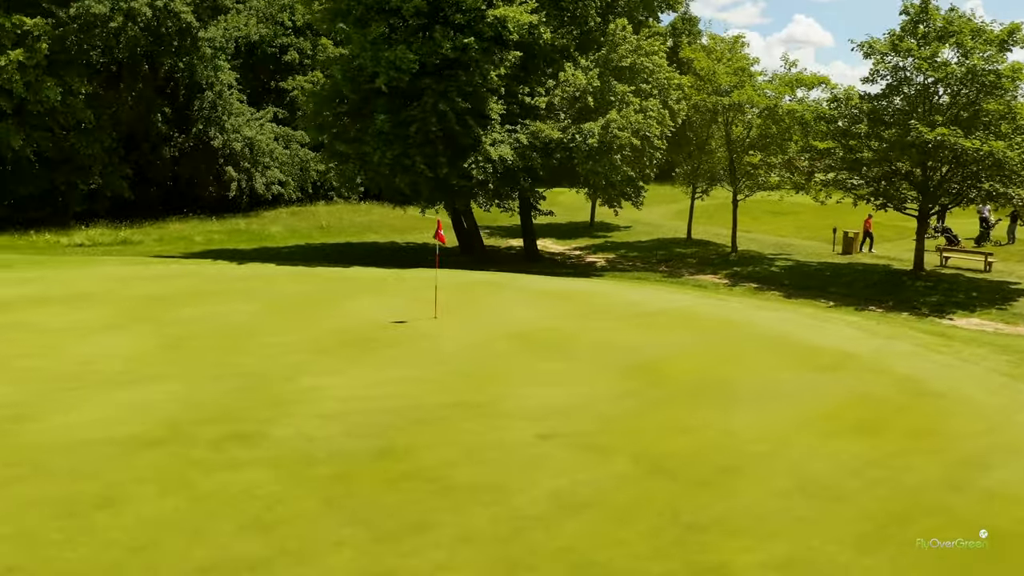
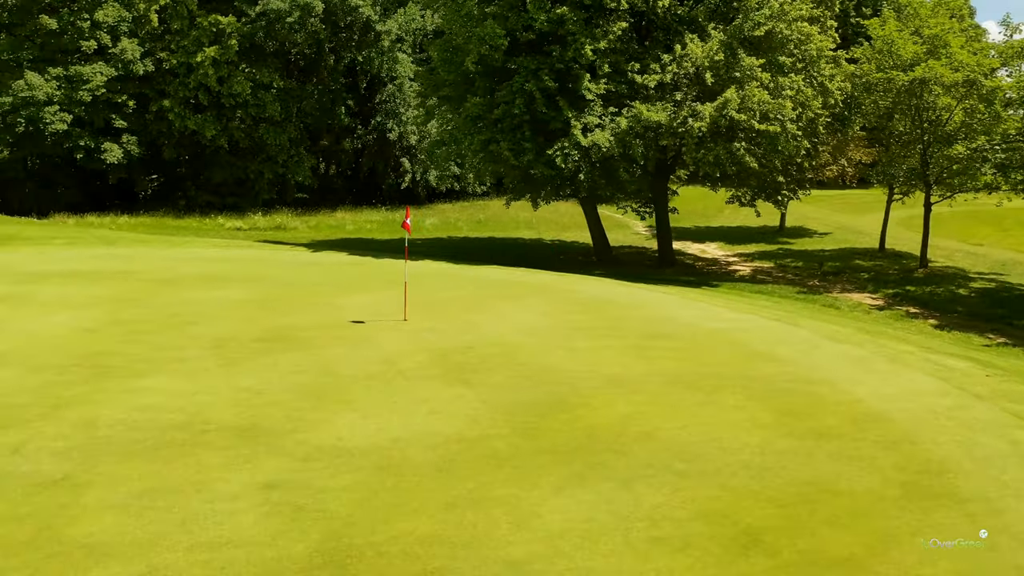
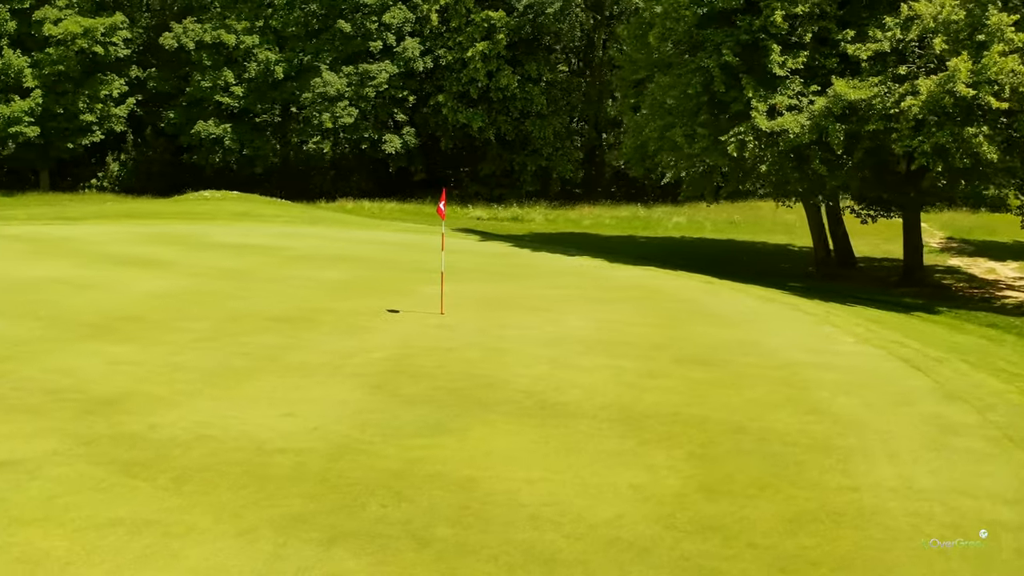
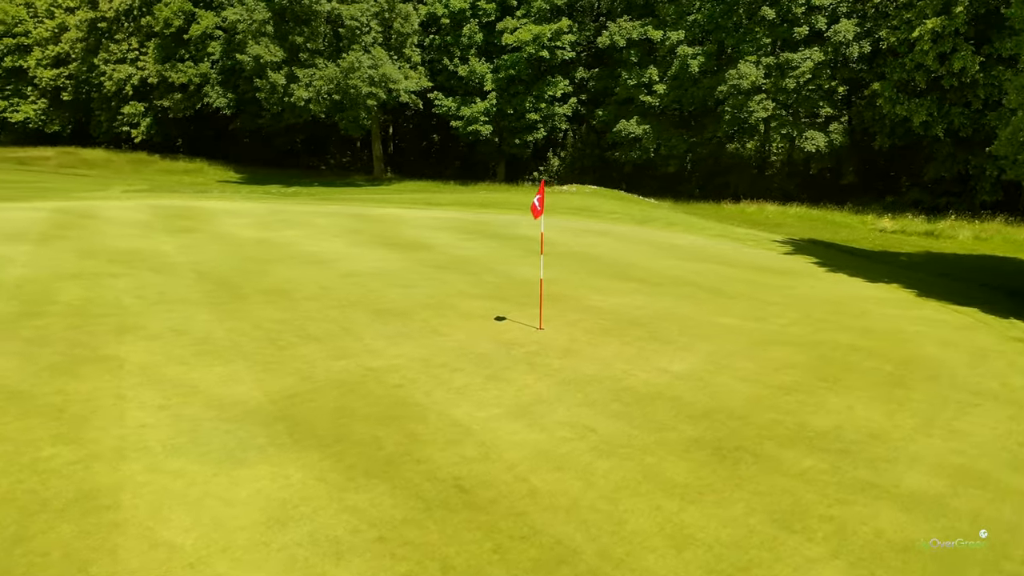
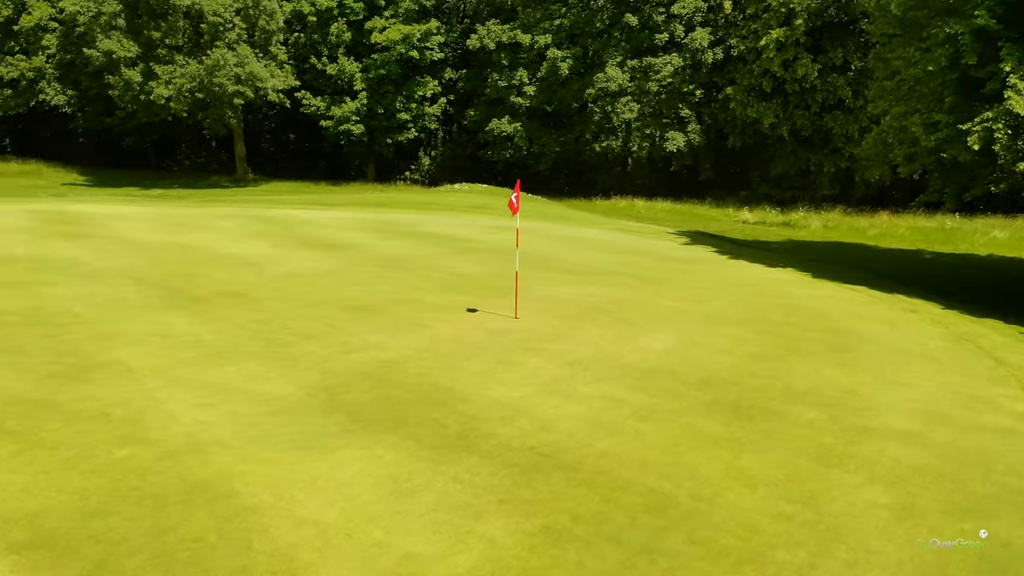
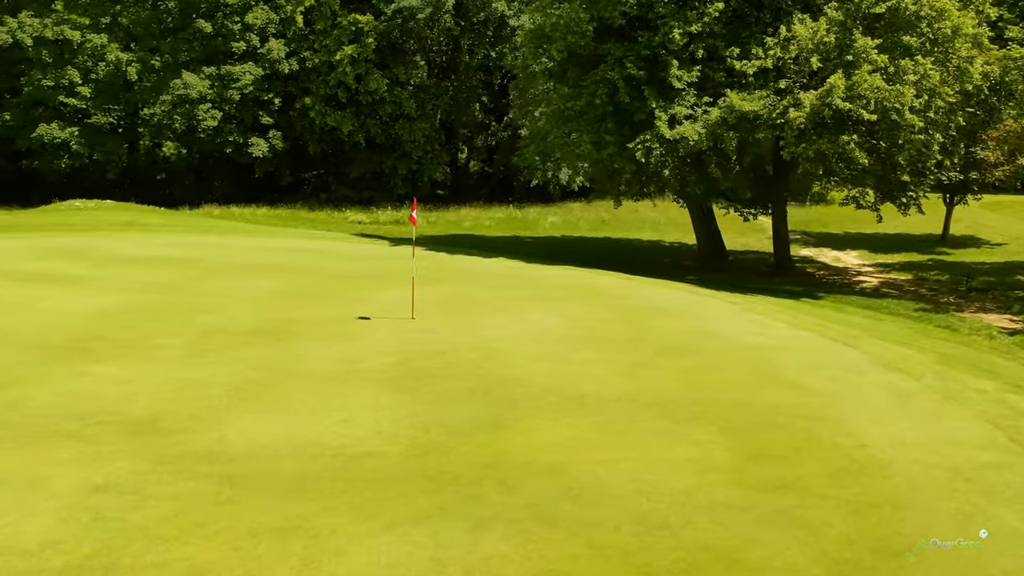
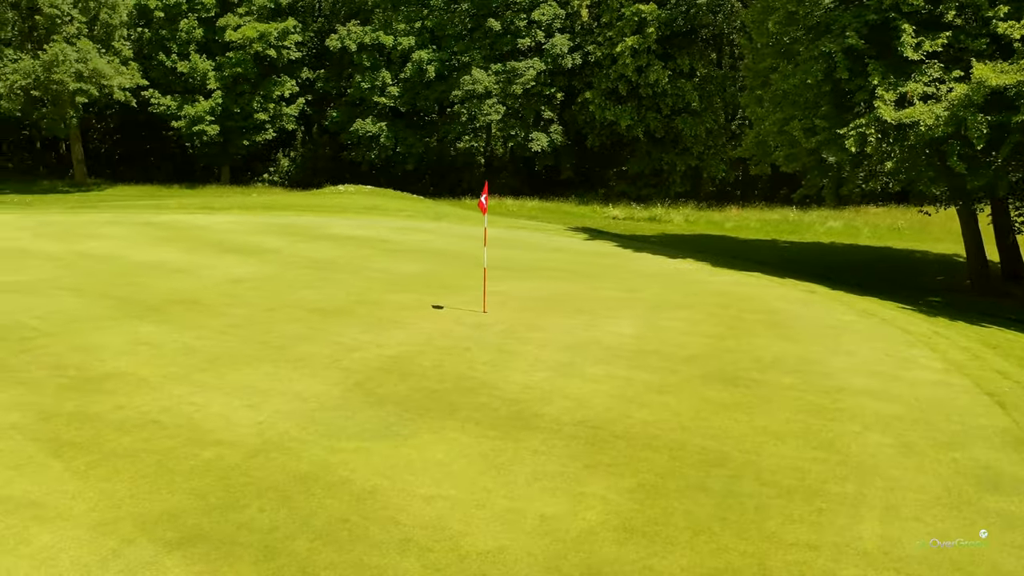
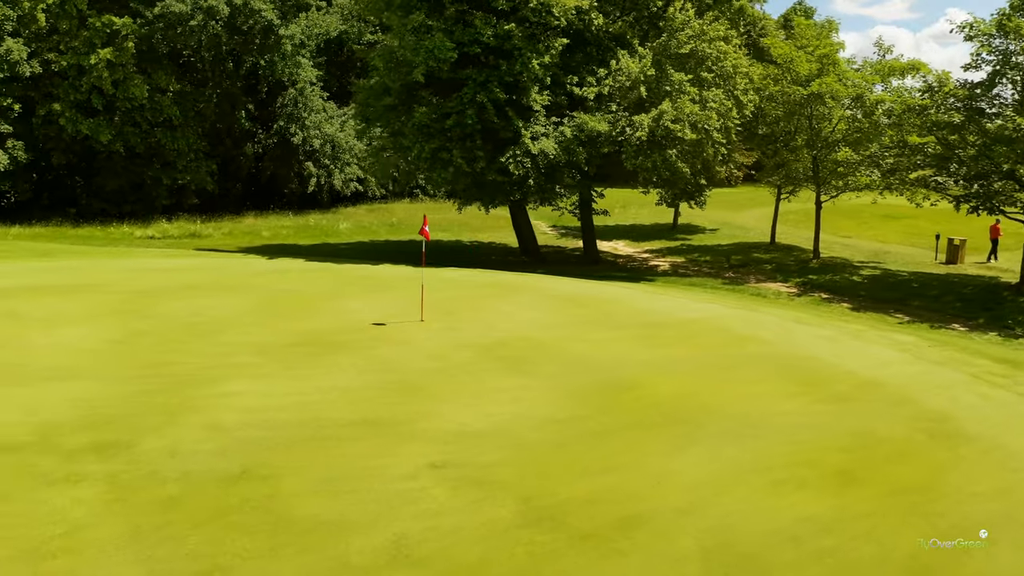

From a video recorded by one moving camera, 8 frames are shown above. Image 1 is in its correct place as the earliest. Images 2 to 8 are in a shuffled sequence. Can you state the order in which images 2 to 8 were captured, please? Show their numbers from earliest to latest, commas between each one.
8, 2, 6, 3, 7, 5, 4
